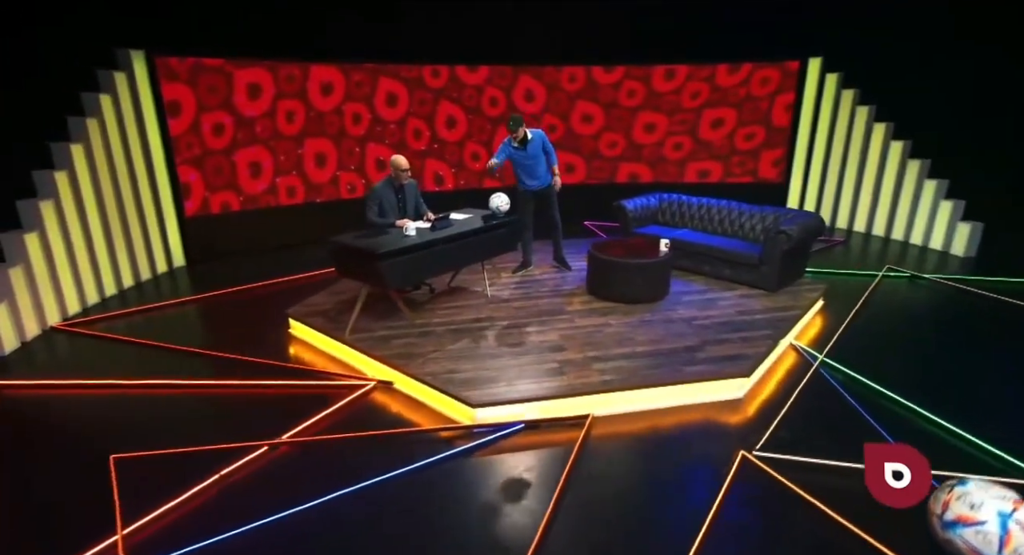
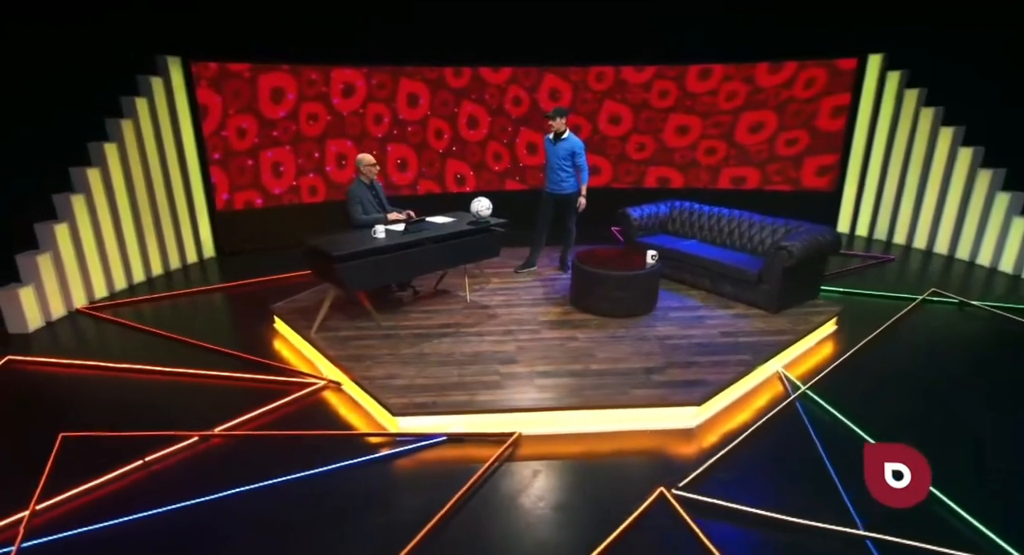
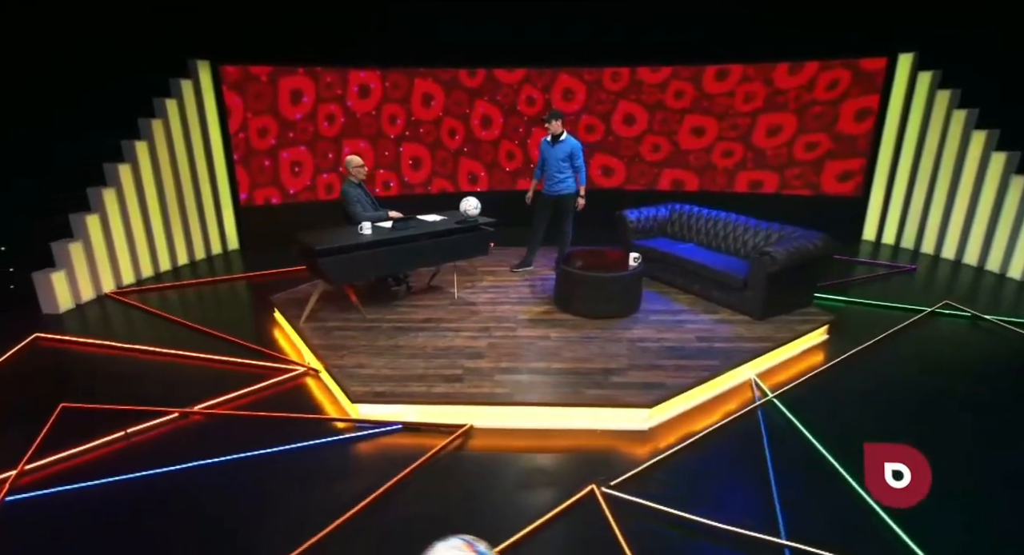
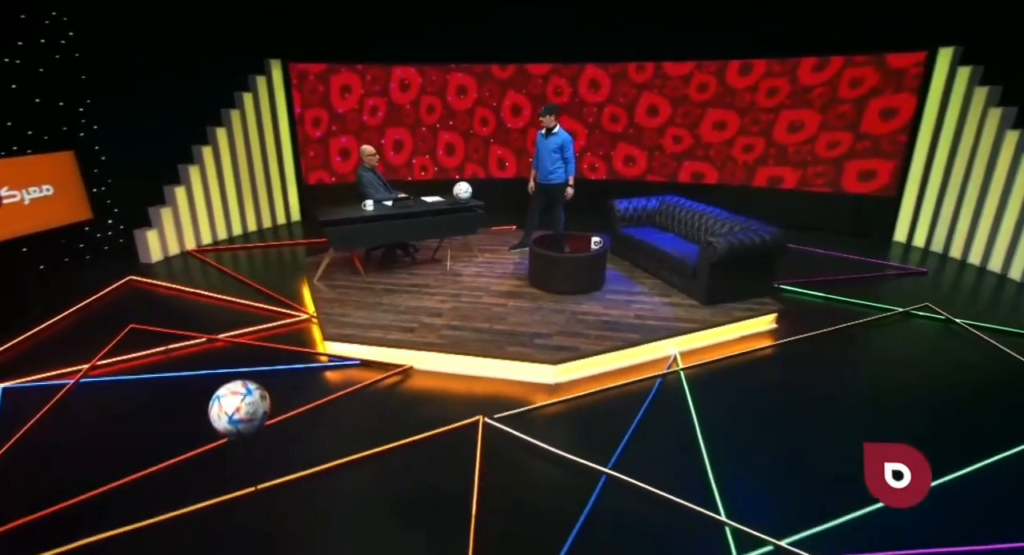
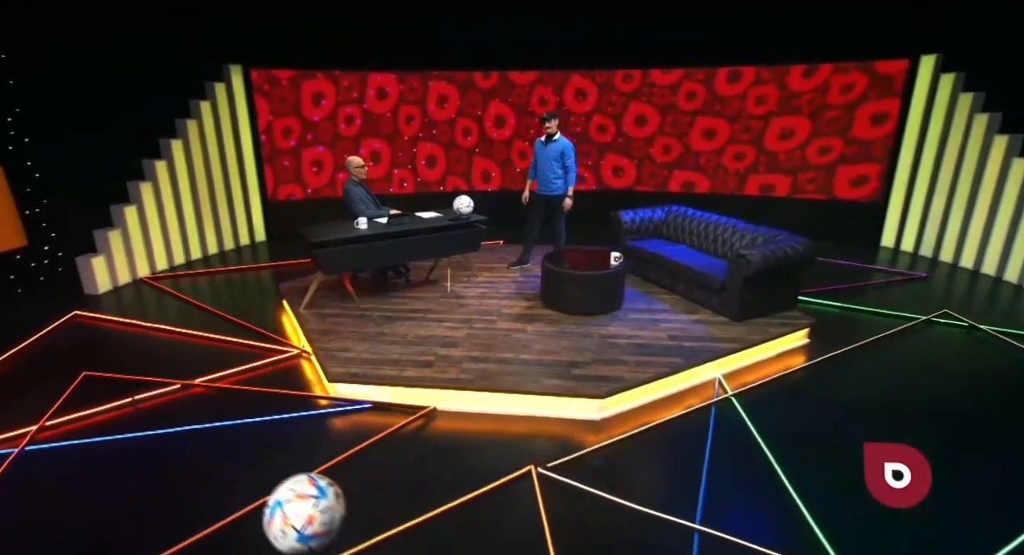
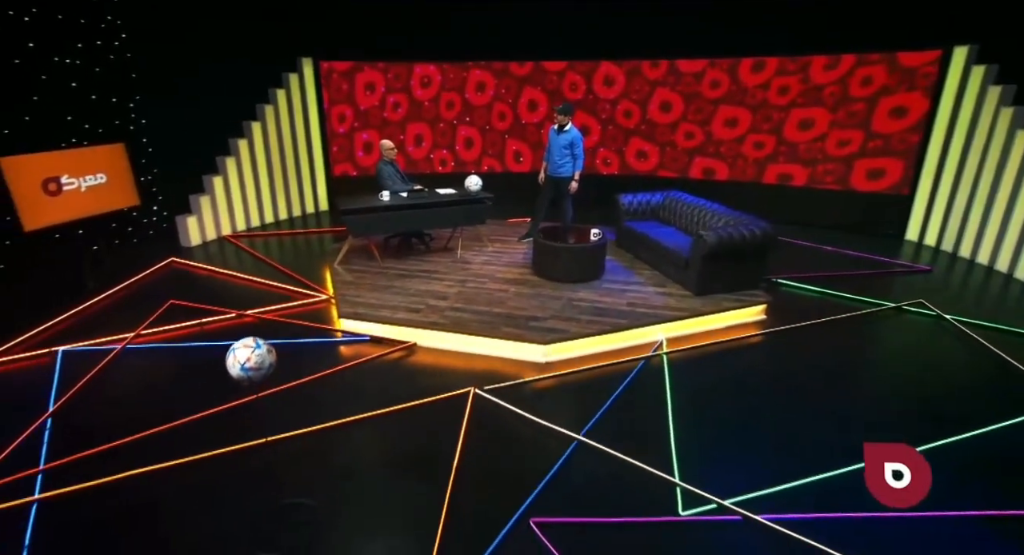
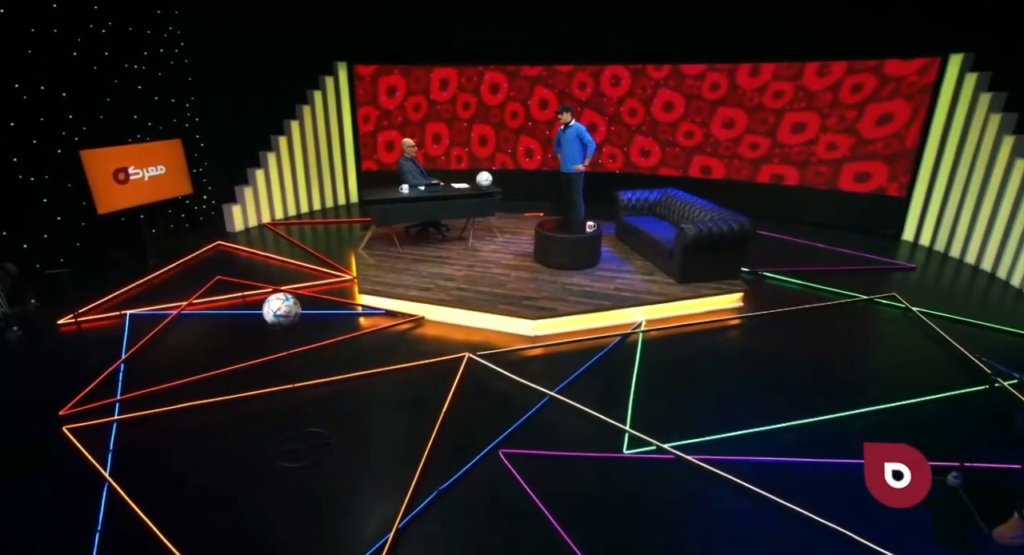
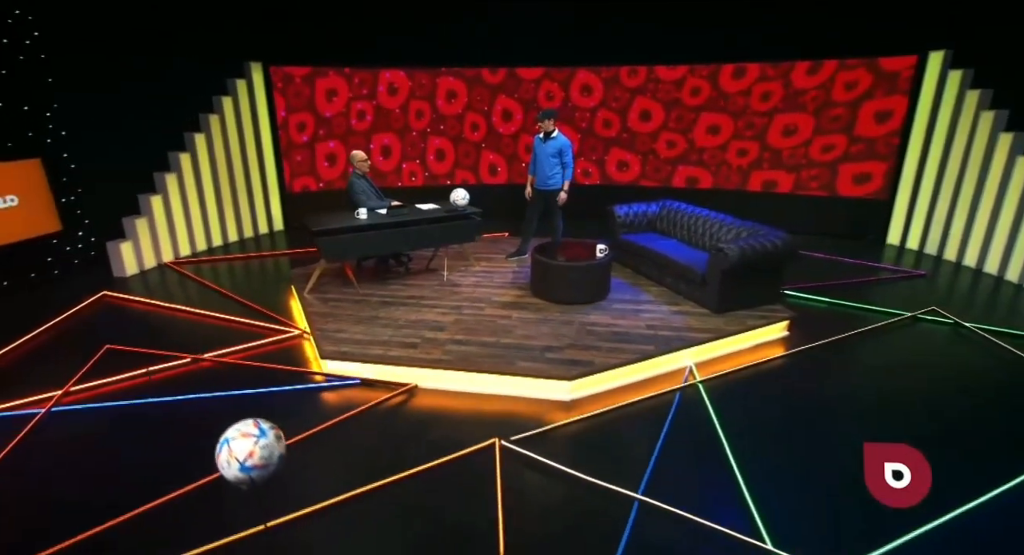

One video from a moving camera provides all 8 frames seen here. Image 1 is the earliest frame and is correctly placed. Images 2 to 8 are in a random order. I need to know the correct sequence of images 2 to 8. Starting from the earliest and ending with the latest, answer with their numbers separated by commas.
2, 3, 5, 8, 4, 6, 7
